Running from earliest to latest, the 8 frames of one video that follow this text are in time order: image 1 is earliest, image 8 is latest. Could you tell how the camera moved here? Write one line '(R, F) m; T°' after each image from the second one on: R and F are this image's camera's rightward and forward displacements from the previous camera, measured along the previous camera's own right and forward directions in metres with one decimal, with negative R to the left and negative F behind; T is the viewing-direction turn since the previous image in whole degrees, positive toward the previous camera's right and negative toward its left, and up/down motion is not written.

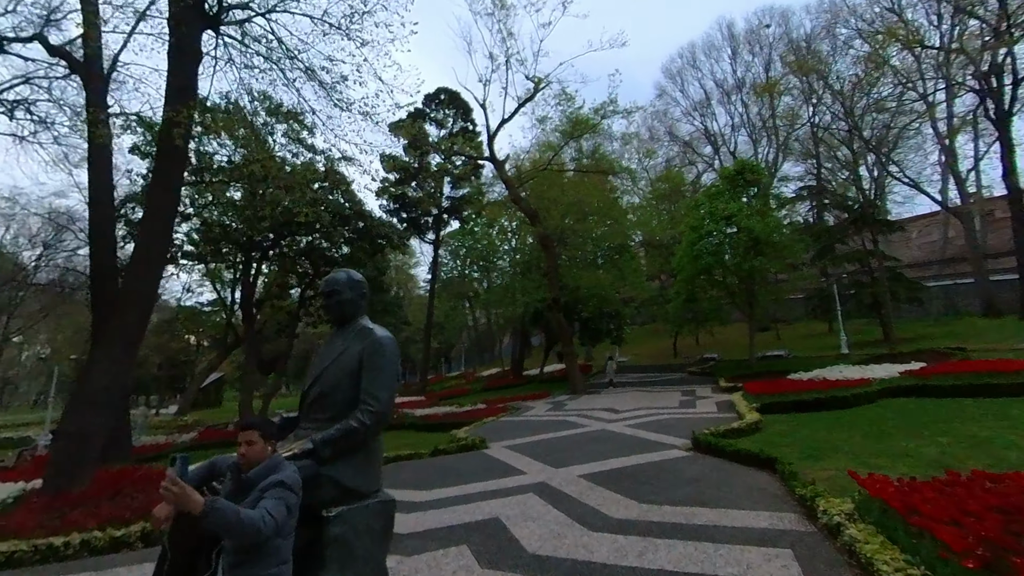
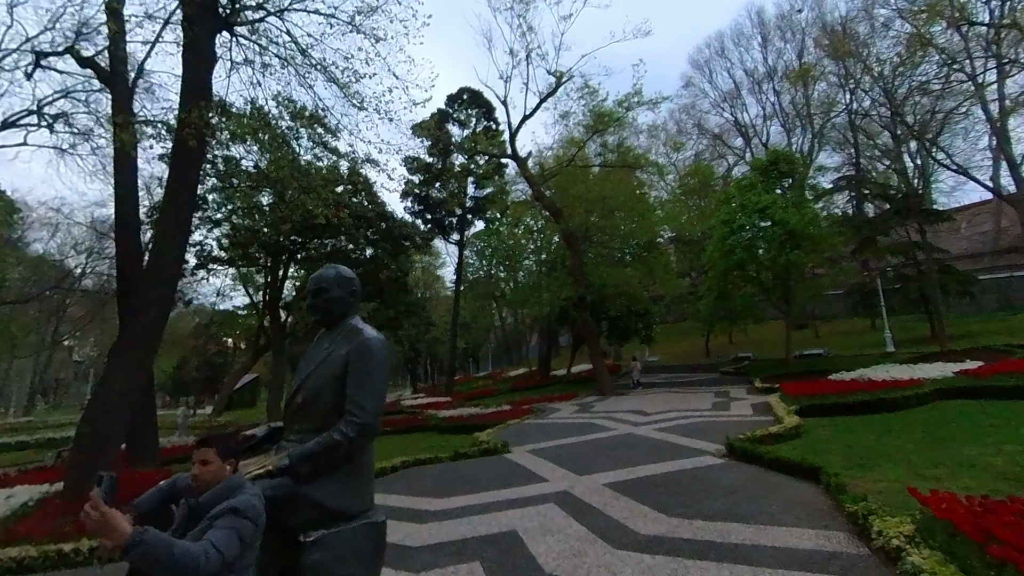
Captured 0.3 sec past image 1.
(+0.1, +0.2) m; -3°
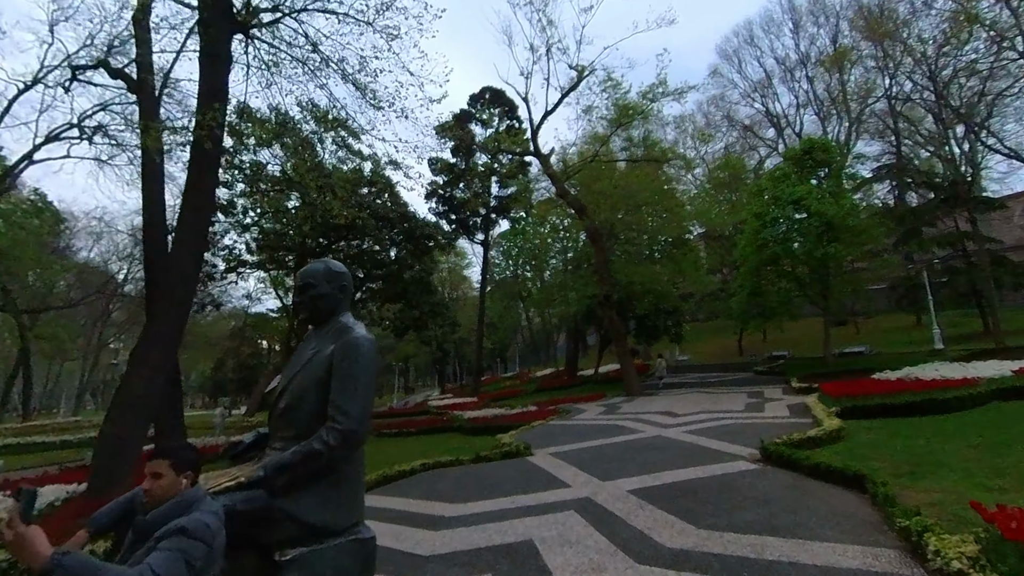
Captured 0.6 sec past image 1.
(+0.1, +0.2) m; -3°
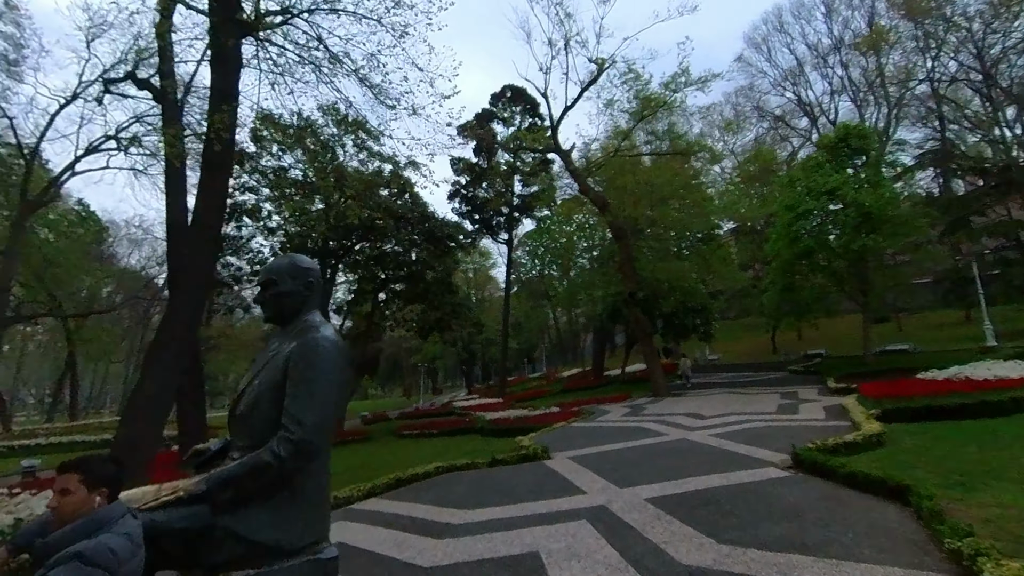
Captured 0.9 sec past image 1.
(+0.2, +0.2) m; -3°
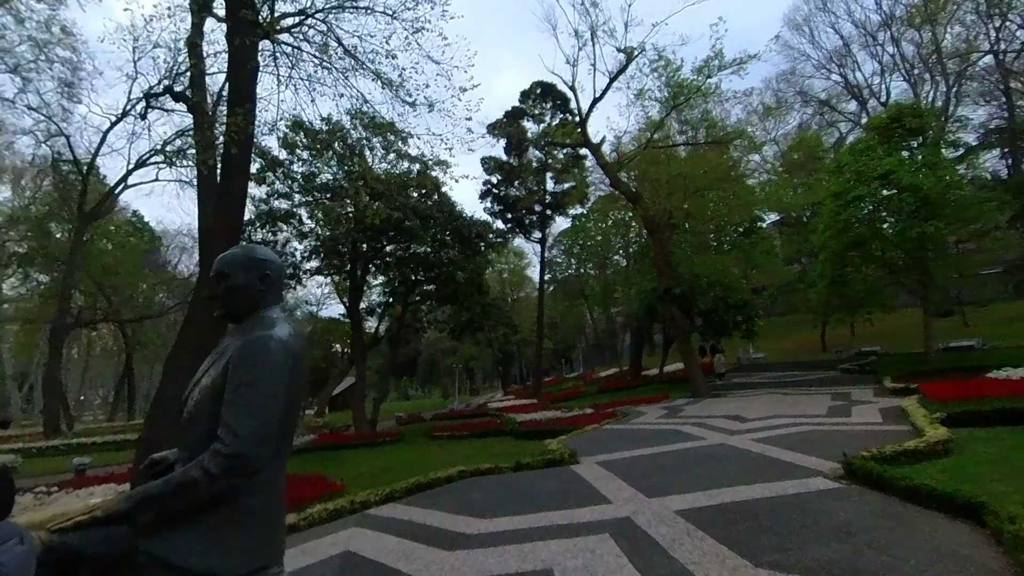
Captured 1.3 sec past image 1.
(+0.2, +0.3) m; -4°
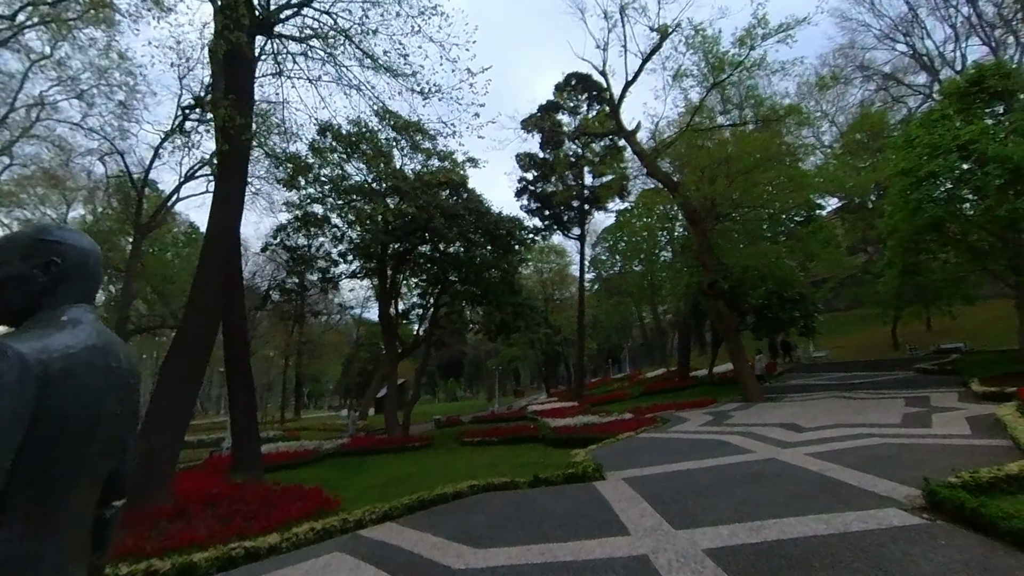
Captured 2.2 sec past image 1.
(+0.4, +0.6) m; -6°
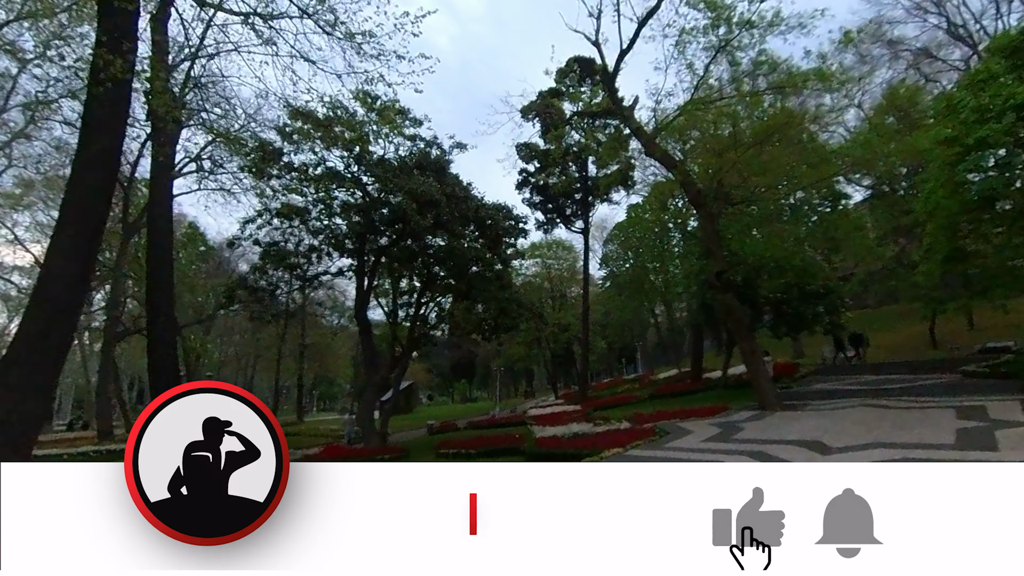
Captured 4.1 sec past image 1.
(+0.8, +1.3) m; -2°
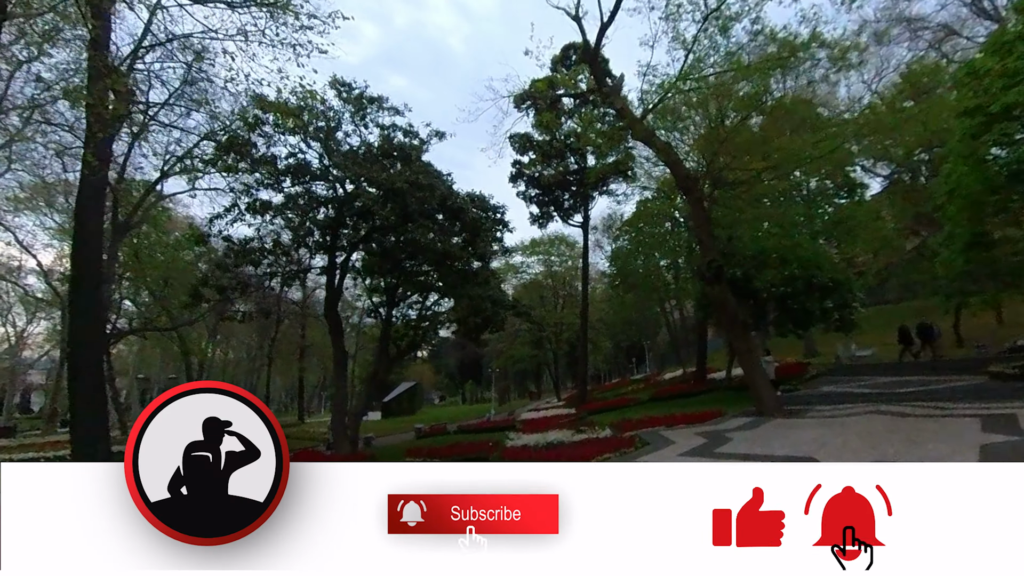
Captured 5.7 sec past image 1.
(+0.9, +0.9) m; -2°
